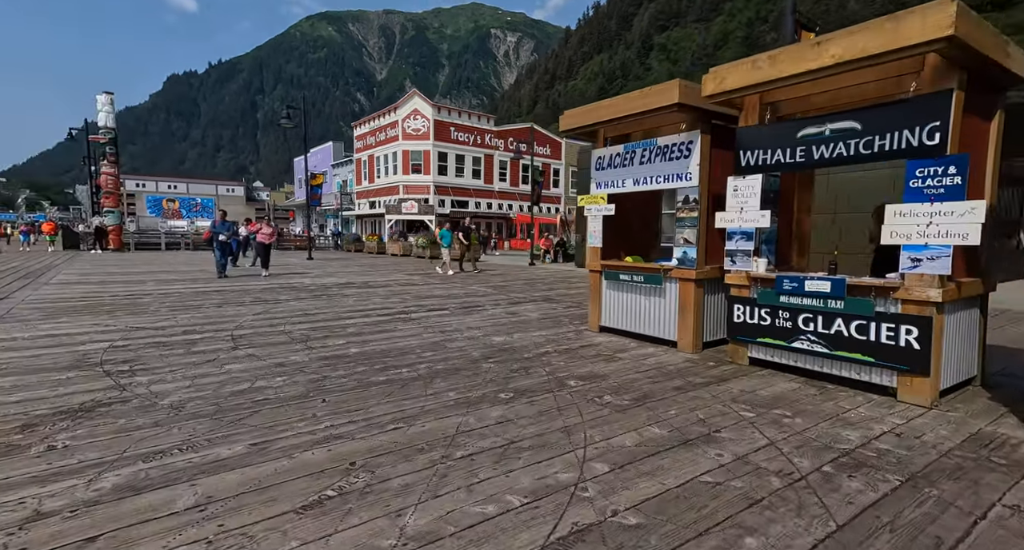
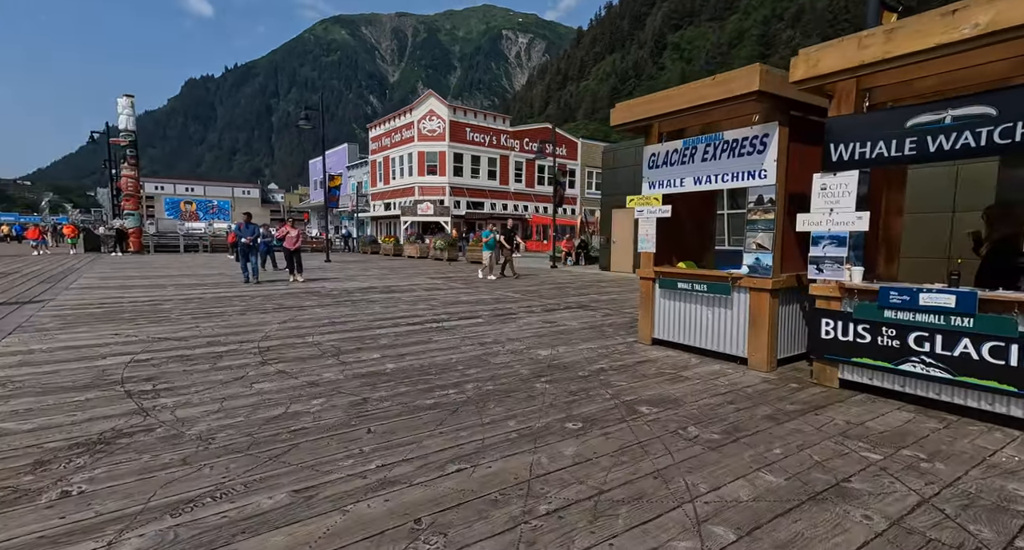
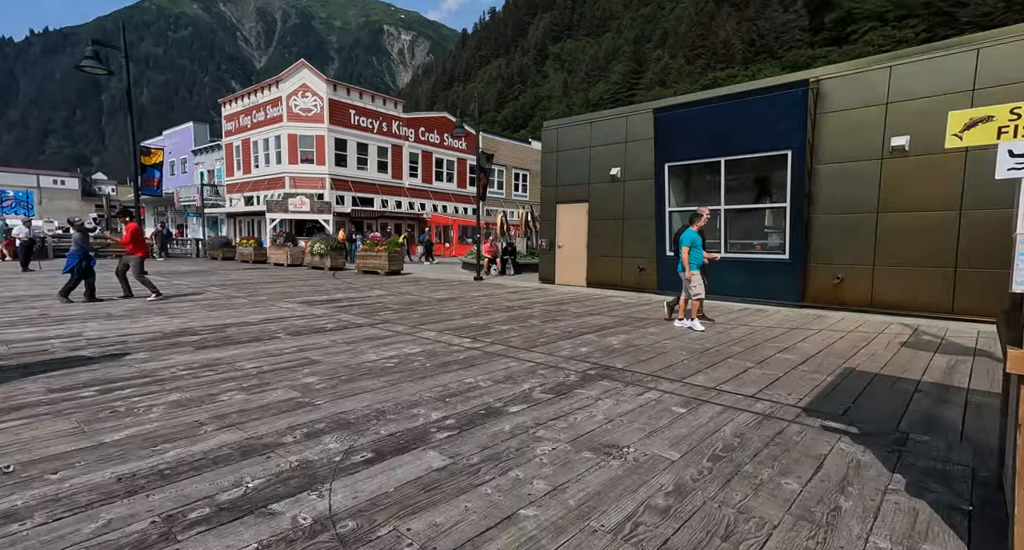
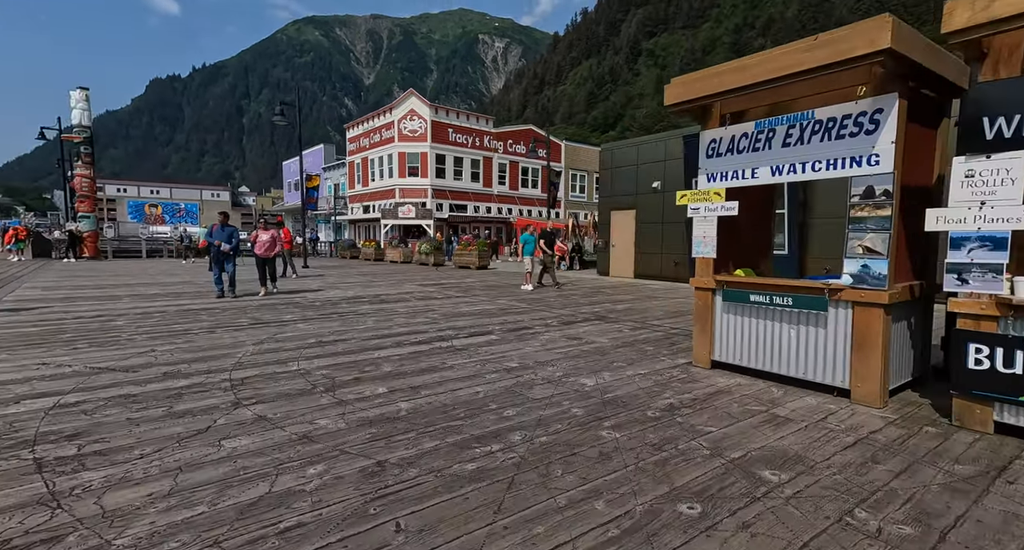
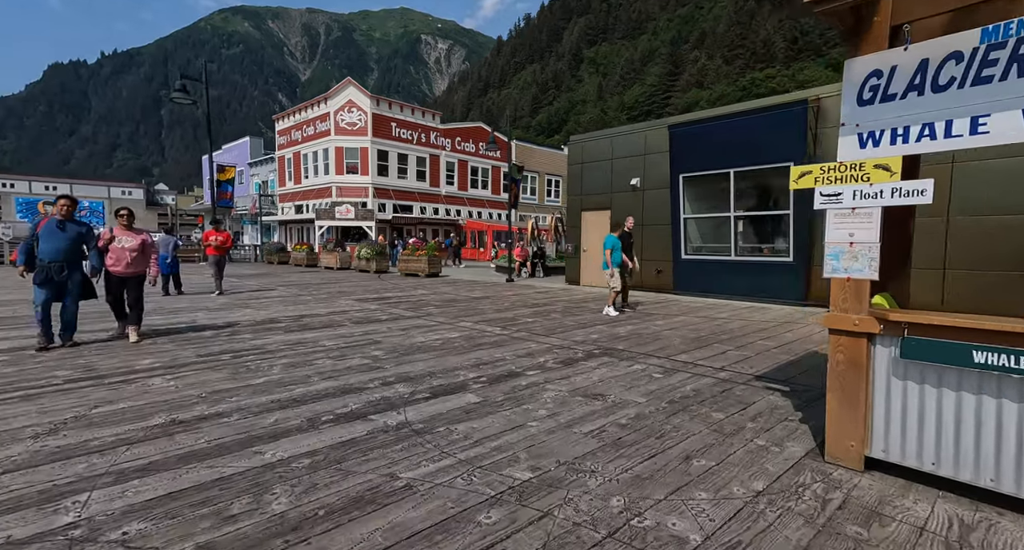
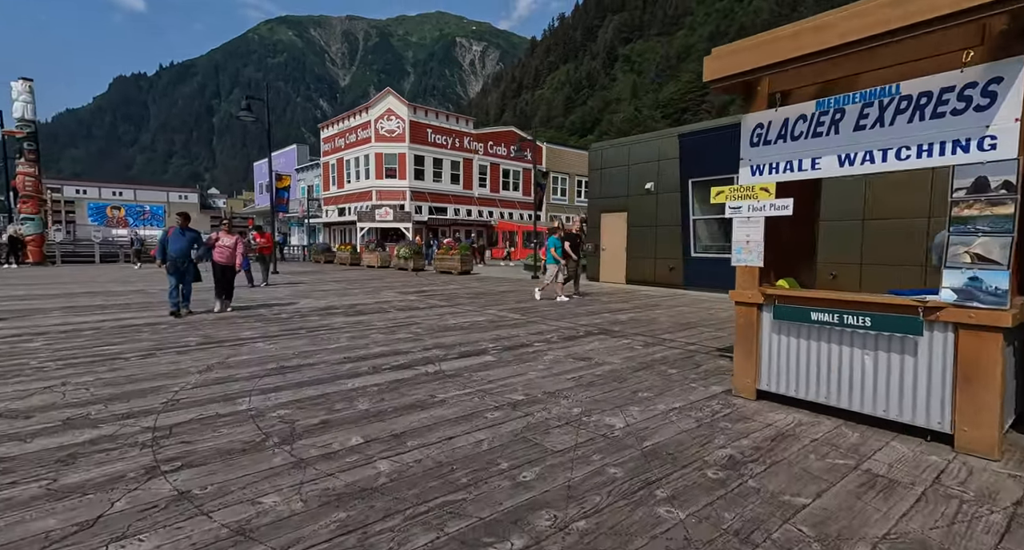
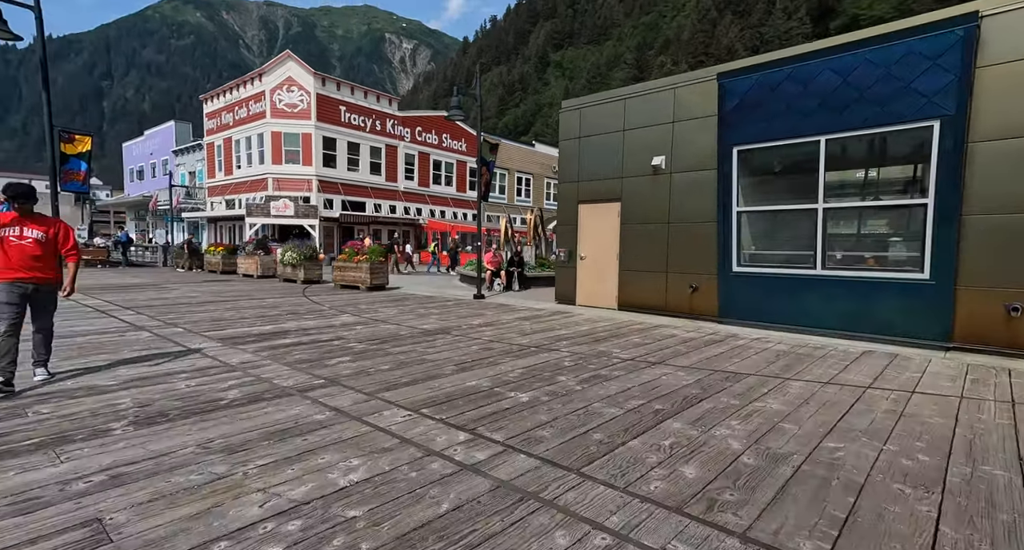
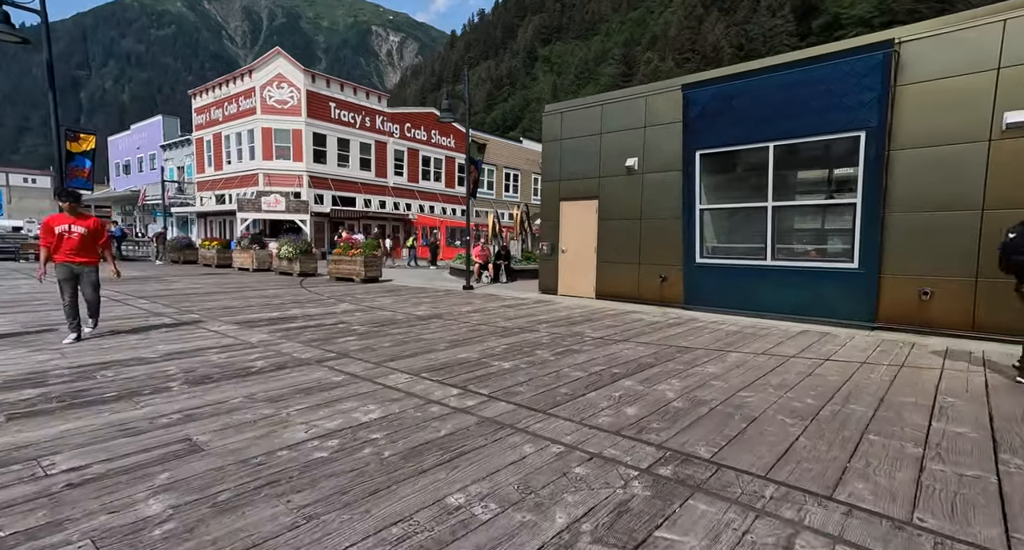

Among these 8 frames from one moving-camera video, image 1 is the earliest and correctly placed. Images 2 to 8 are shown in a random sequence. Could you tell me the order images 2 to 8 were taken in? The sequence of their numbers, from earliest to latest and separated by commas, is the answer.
2, 4, 6, 5, 3, 8, 7
